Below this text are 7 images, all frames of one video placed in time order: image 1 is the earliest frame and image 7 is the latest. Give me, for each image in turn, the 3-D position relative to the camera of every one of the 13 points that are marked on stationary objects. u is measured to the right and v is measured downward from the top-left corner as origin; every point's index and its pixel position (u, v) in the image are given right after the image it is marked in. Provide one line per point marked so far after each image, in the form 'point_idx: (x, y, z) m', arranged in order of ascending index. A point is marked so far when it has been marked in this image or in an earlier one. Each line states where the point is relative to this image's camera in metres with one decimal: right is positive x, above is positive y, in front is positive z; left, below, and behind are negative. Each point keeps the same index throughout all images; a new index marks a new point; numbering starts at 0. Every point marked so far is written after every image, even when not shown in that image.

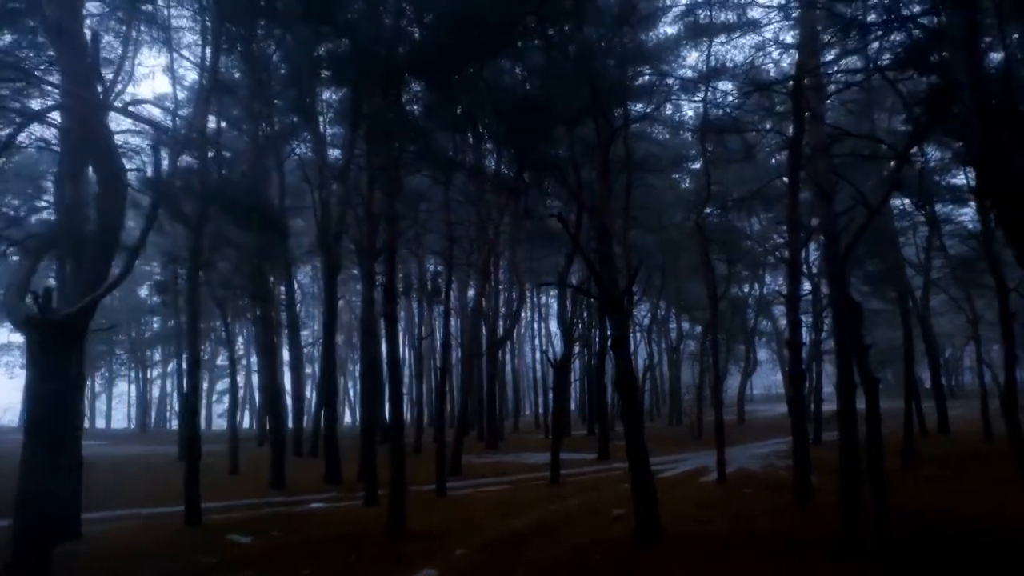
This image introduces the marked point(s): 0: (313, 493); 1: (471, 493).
0: (-3.5, -3.6, +18.7) m
1: (-0.8, -3.7, +19.1) m
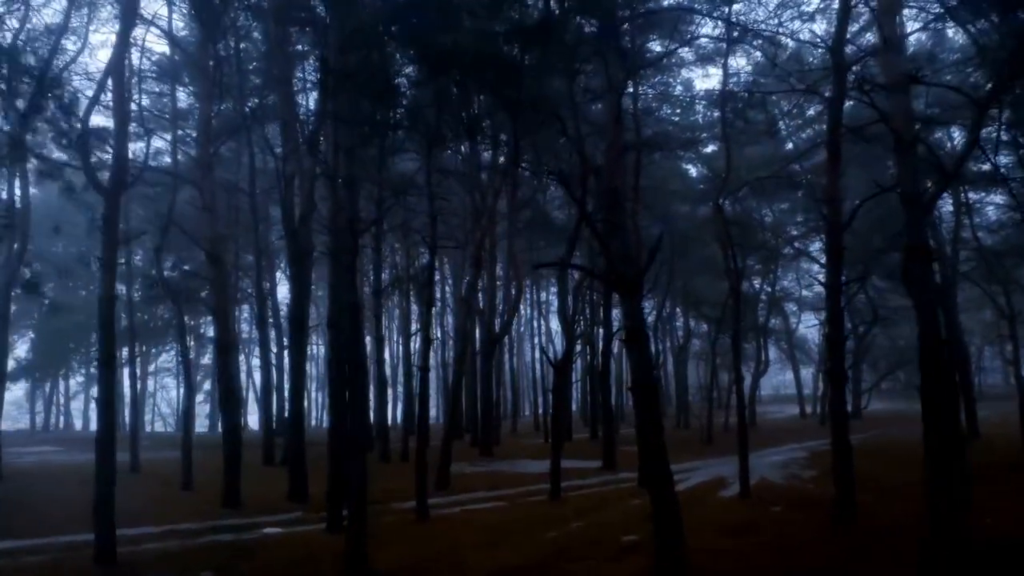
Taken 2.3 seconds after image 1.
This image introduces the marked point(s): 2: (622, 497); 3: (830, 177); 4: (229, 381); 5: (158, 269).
0: (-3.6, -3.4, +16.2) m
1: (-0.9, -3.5, +16.6) m
2: (+1.9, -3.7, +18.4) m
3: (+4.6, +1.6, +15.6) m
4: (-4.7, -1.5, +17.5) m
5: (-6.8, +0.4, +19.9) m
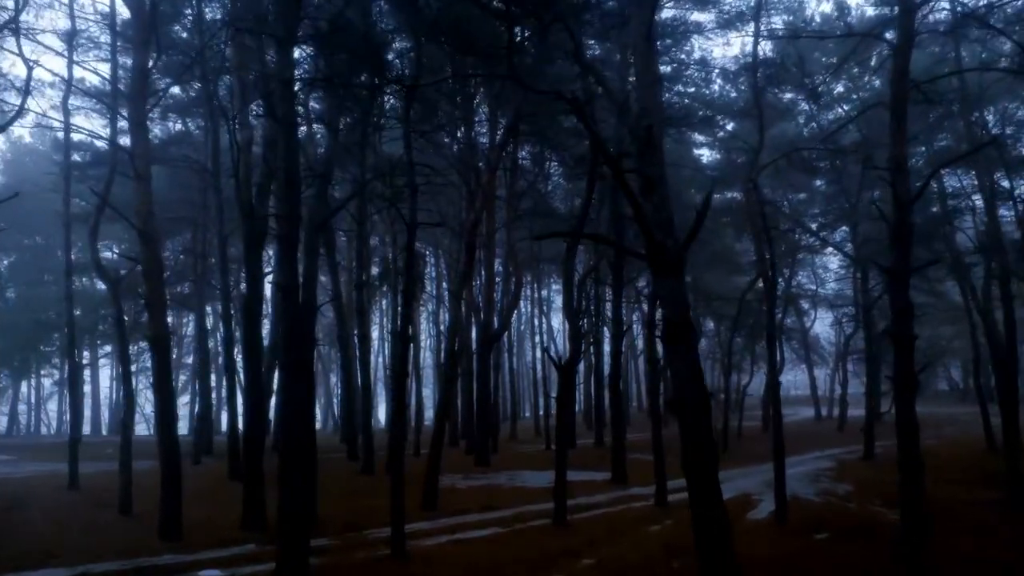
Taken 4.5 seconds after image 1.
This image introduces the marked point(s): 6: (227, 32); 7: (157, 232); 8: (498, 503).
0: (-3.7, -3.3, +13.6) m
1: (-0.9, -3.3, +14.0) m
2: (+1.8, -3.5, +15.7) m
3: (+4.6, +1.8, +13.0) m
4: (-4.7, -1.4, +14.8) m
5: (-6.8, +0.6, +17.2) m
6: (-4.9, +4.4, +18.4) m
7: (-4.9, +0.7, +14.9) m
8: (-0.3, -3.8, +18.6) m
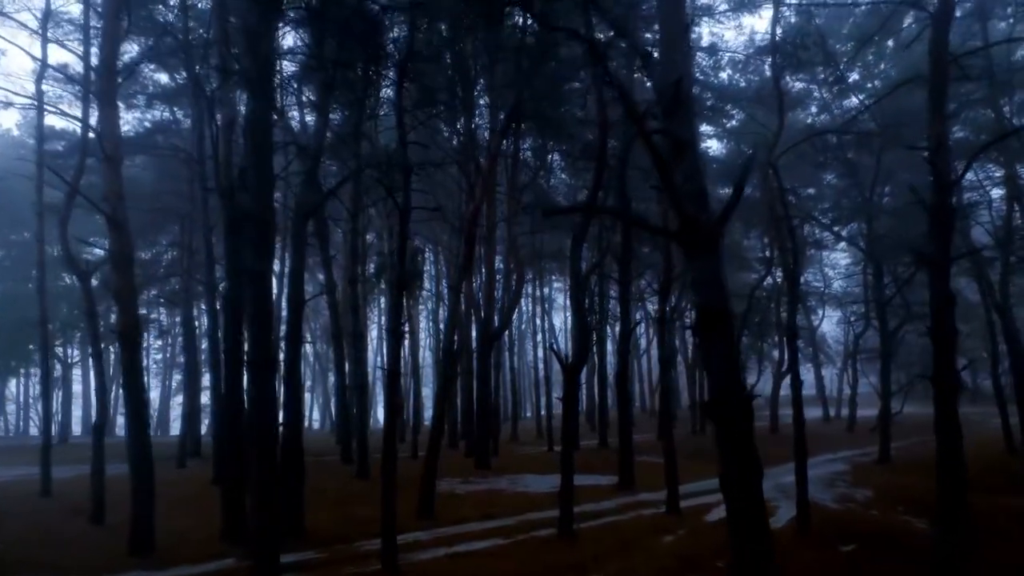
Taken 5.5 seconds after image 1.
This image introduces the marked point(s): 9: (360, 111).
0: (-3.6, -3.2, +12.5) m
1: (-0.9, -3.2, +12.9) m
2: (+1.9, -3.4, +14.7) m
3: (+4.7, +1.9, +11.9) m
4: (-4.7, -1.3, +13.8) m
5: (-6.8, +0.7, +16.2) m
6: (-4.8, +4.5, +17.4) m
7: (-4.8, +0.9, +13.8) m
8: (-0.2, -3.7, +17.5) m
9: (-2.8, +3.3, +19.9) m
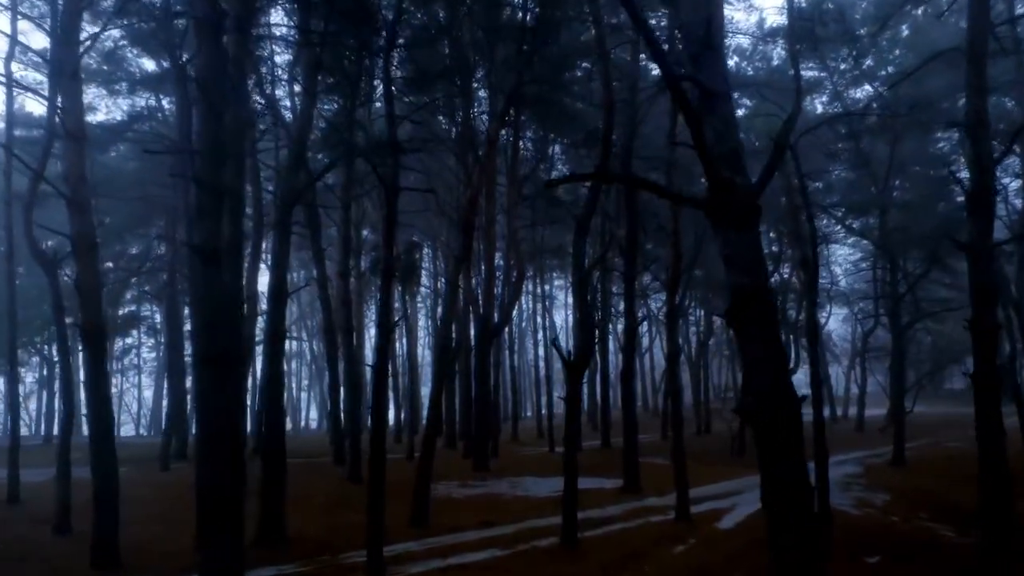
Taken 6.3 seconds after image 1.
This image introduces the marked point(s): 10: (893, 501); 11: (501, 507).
0: (-3.7, -3.1, +11.5) m
1: (-0.9, -3.1, +11.9) m
2: (+1.8, -3.3, +13.7) m
3: (+4.6, +2.0, +10.9) m
4: (-4.7, -1.1, +12.8) m
5: (-6.8, +0.8, +15.2) m
6: (-4.8, +4.6, +16.3) m
7: (-4.8, +1.0, +12.8) m
8: (-0.2, -3.5, +16.5) m
9: (-2.8, +3.4, +18.9) m
10: (+6.7, -3.8, +19.1) m
11: (-0.2, -3.6, +17.7) m
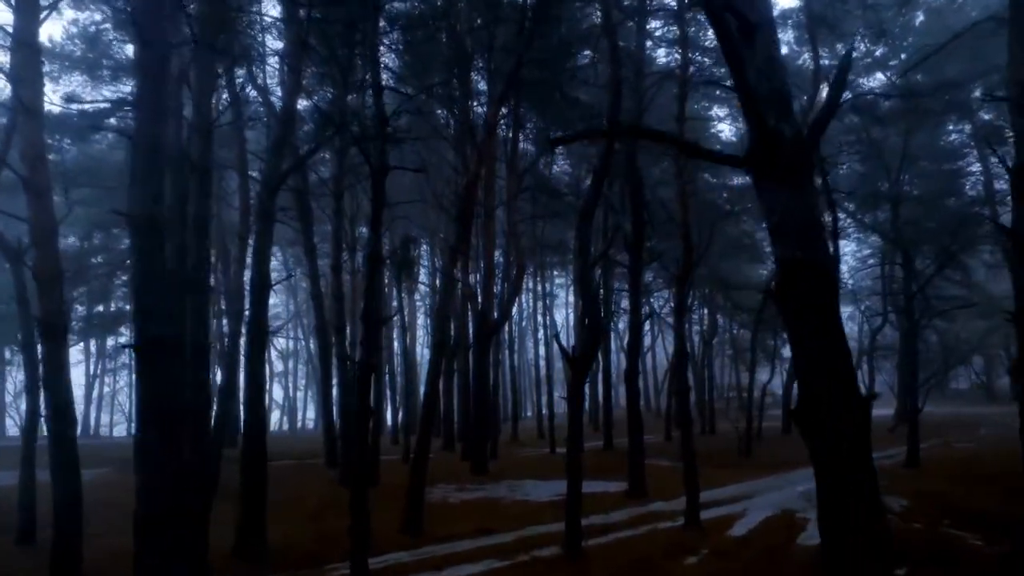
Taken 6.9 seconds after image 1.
0: (-3.7, -3.0, +10.6) m
1: (-0.9, -3.0, +11.0) m
2: (+1.8, -3.2, +12.8) m
3: (+4.6, +2.1, +10.0) m
4: (-4.7, -1.0, +11.9) m
5: (-6.8, +0.9, +14.2) m
6: (-4.8, +4.7, +15.4) m
7: (-4.9, +1.1, +11.9) m
8: (-0.3, -3.4, +15.6) m
9: (-2.8, +3.5, +17.9) m
10: (+6.7, -3.7, +18.2) m
11: (-0.2, -3.5, +16.8) m
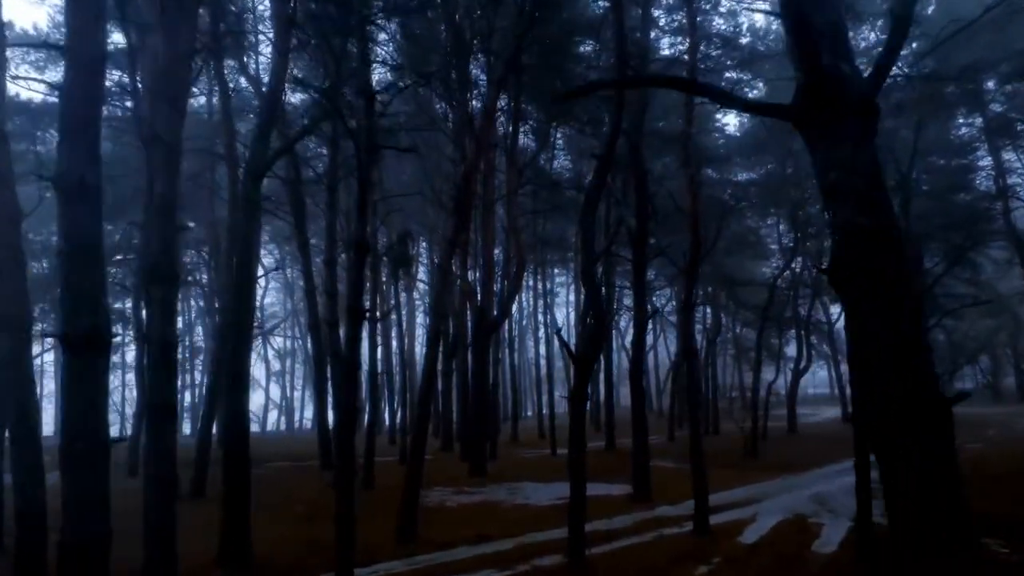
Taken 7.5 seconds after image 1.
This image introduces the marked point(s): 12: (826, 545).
0: (-3.7, -2.9, +9.9) m
1: (-0.9, -3.0, +10.3) m
2: (+1.8, -3.1, +12.0) m
3: (+4.6, +2.1, +9.2) m
4: (-4.7, -1.0, +11.1) m
5: (-6.8, +1.0, +13.5) m
6: (-4.8, +4.8, +14.7) m
7: (-4.9, +1.1, +11.2) m
8: (-0.3, -3.4, +14.9) m
9: (-2.8, +3.6, +17.2) m
10: (+6.7, -3.6, +17.5) m
11: (-0.2, -3.5, +16.1) m
12: (+4.0, -3.3, +13.8) m
